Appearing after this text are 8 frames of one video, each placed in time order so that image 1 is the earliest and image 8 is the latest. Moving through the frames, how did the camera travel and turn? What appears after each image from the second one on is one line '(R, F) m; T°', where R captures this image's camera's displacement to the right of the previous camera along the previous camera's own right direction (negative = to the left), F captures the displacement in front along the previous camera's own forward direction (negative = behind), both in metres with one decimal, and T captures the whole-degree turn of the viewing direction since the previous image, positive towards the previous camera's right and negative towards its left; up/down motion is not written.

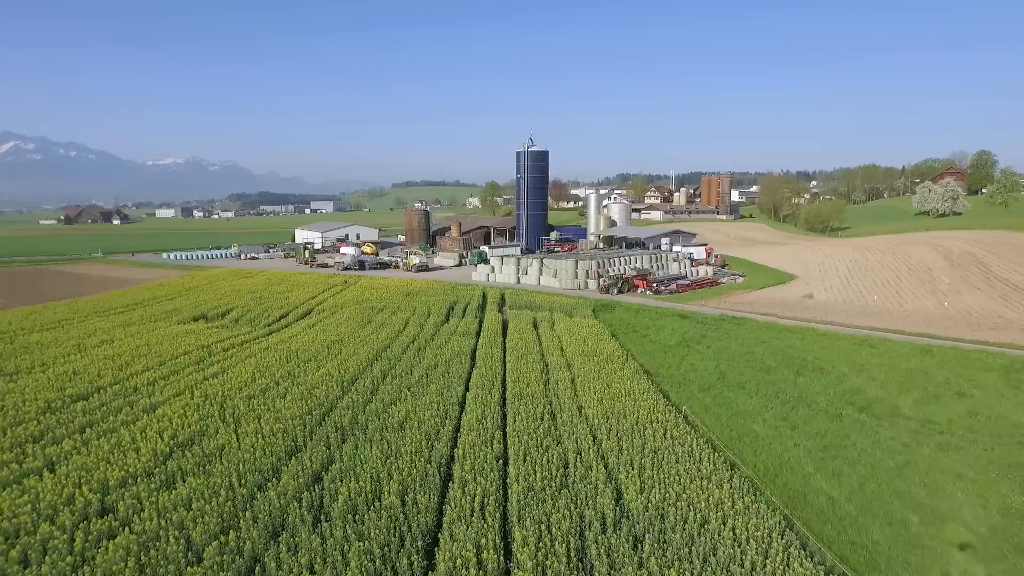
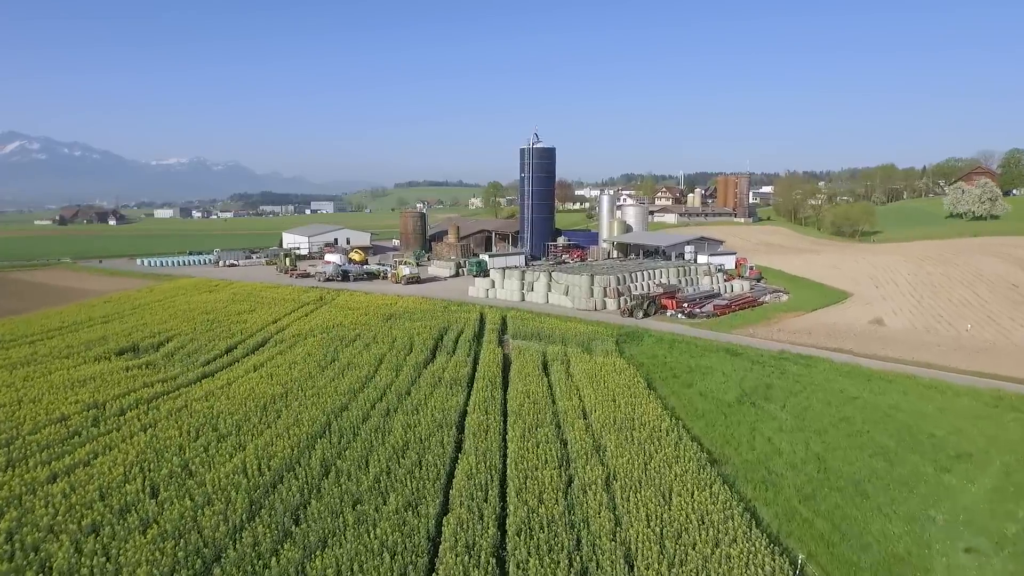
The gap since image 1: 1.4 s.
(0.0, +5.0) m; 0°
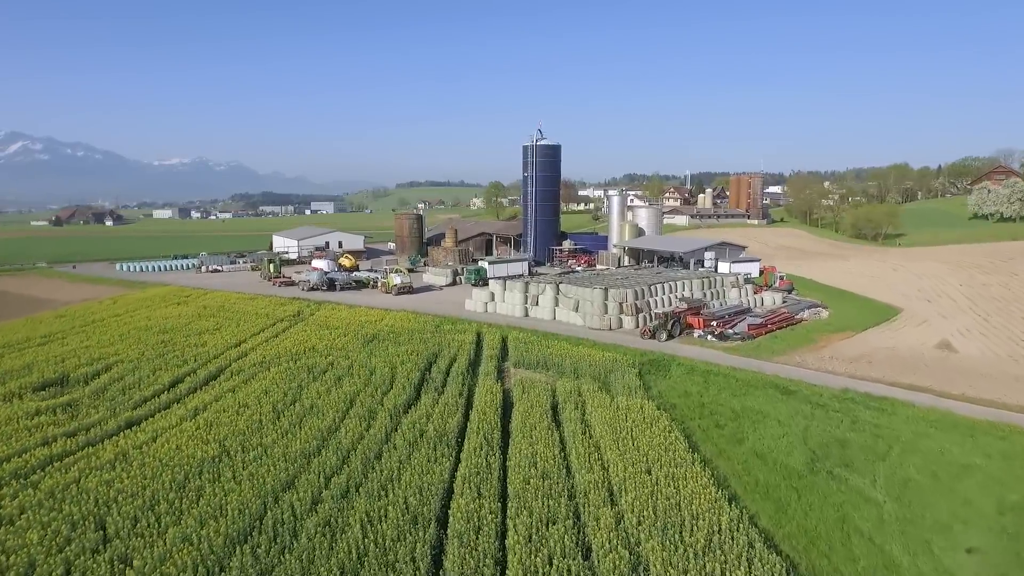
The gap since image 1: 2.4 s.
(0.0, +3.4) m; 0°
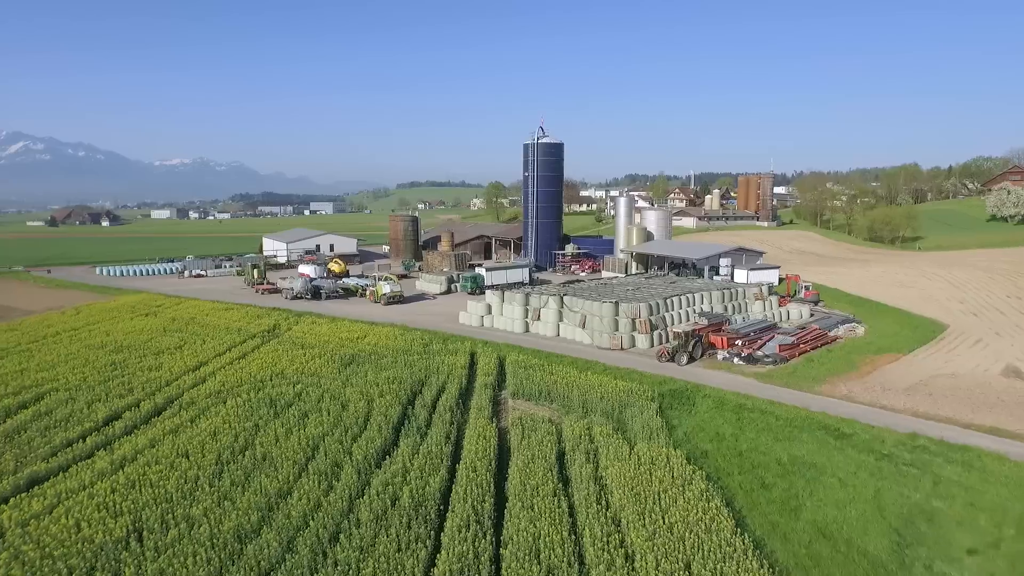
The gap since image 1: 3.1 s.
(+0.1, +2.6) m; 0°
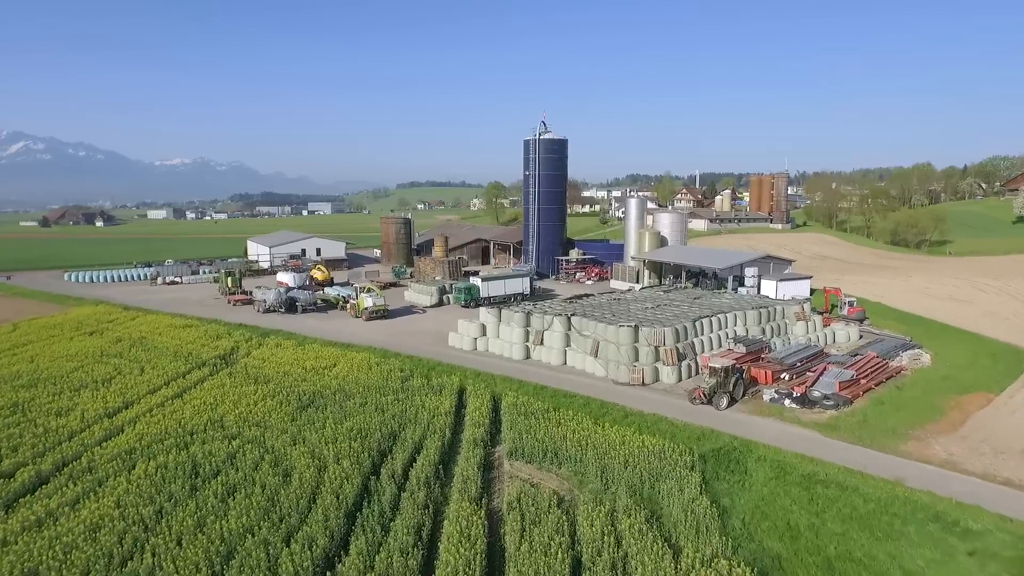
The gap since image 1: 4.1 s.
(+0.1, +3.6) m; 0°
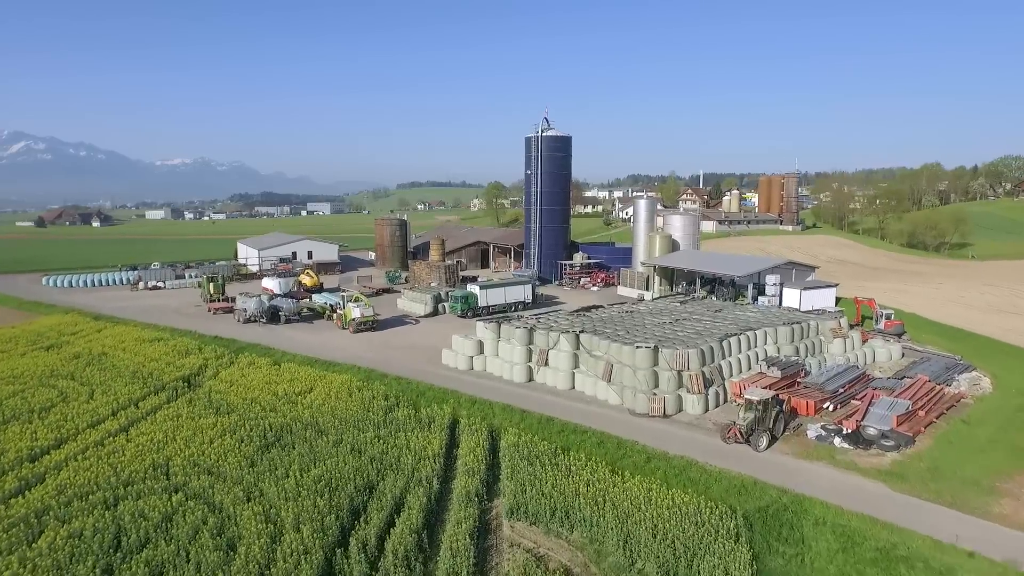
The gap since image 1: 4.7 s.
(0.0, +2.3) m; 0°
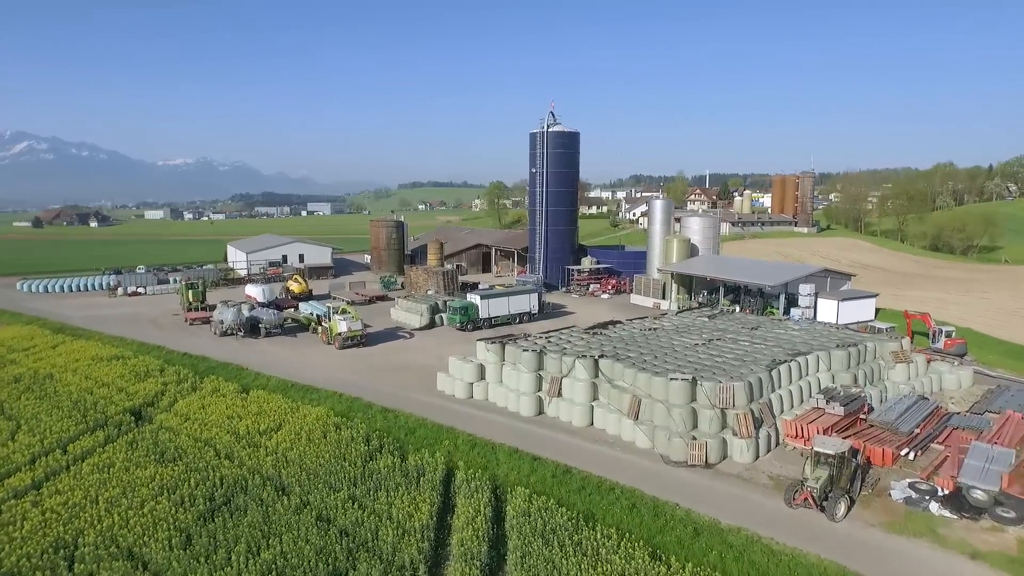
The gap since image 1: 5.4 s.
(-0.1, +2.7) m; 0°
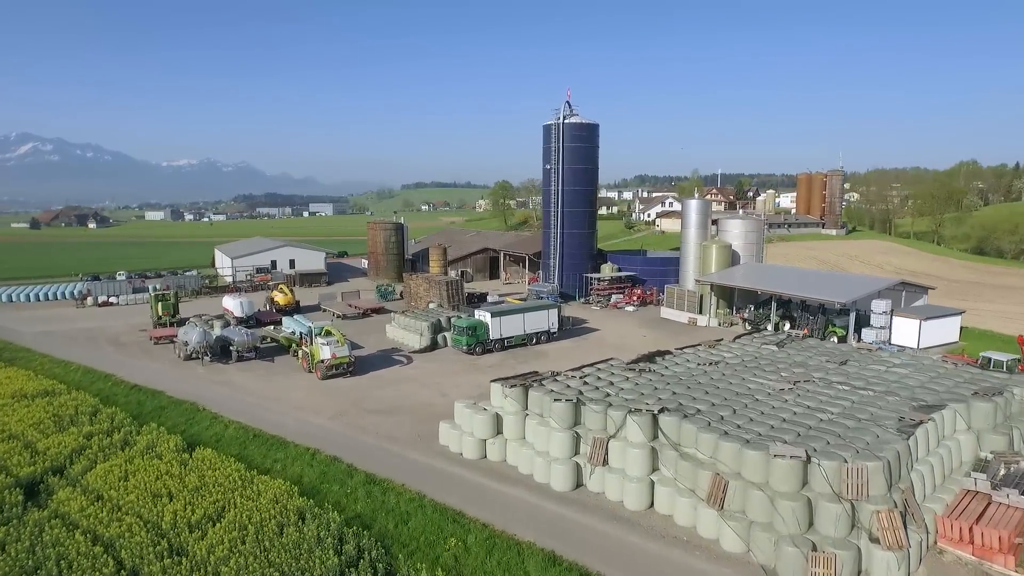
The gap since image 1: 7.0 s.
(-0.4, +3.9) m; 0°
